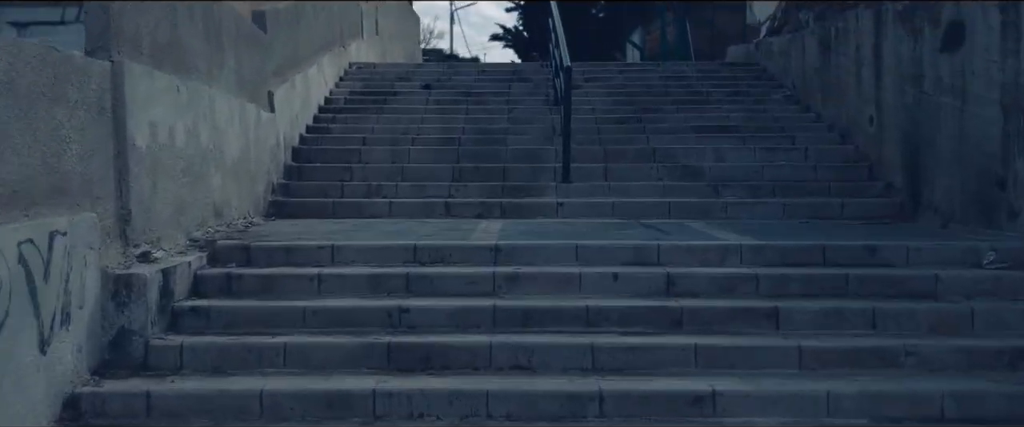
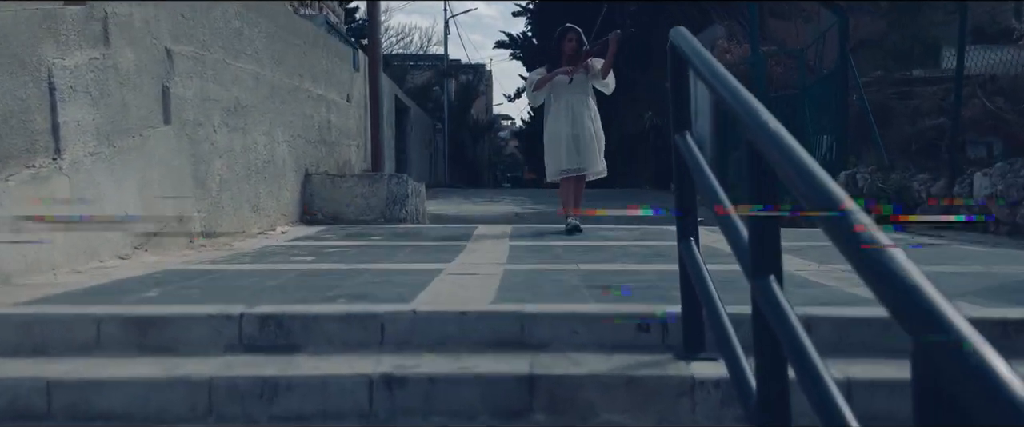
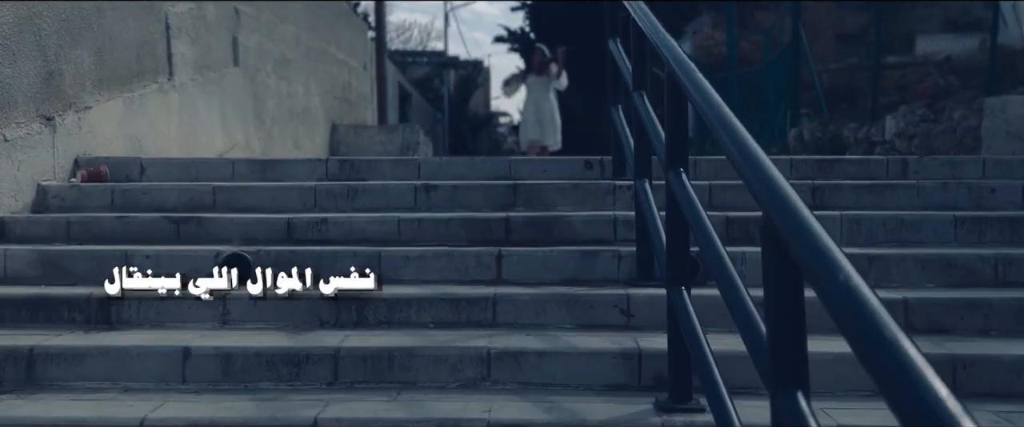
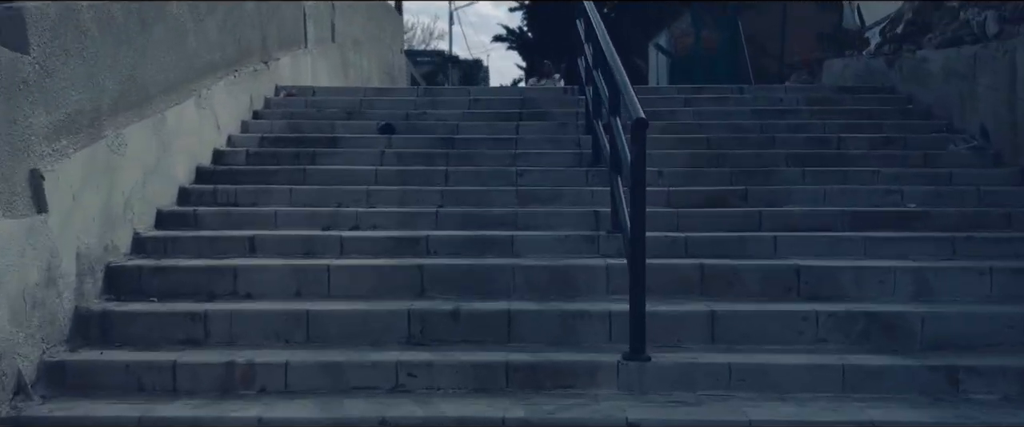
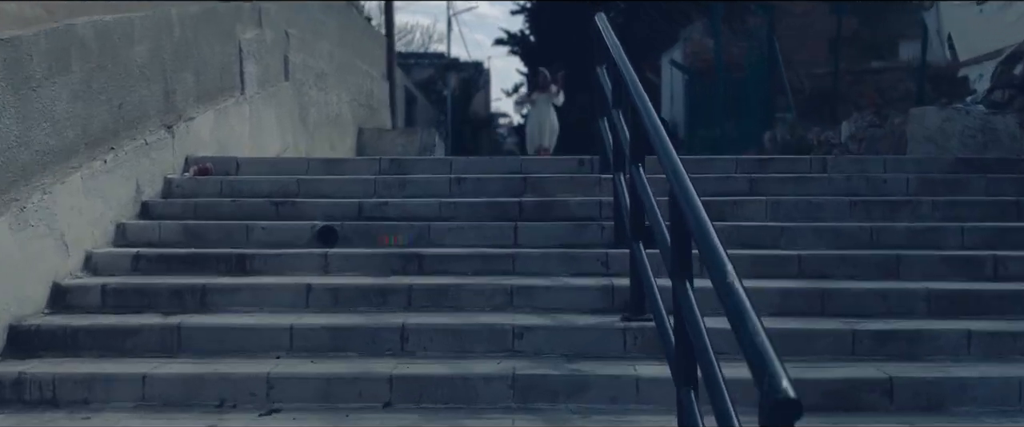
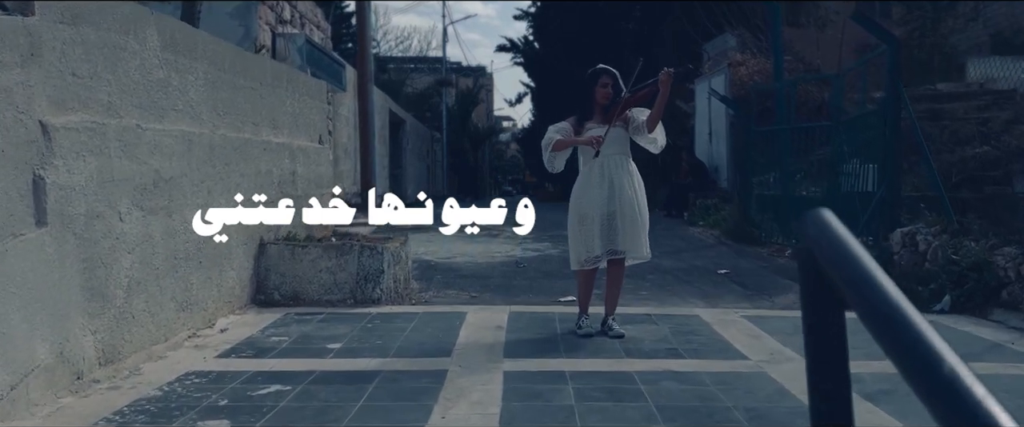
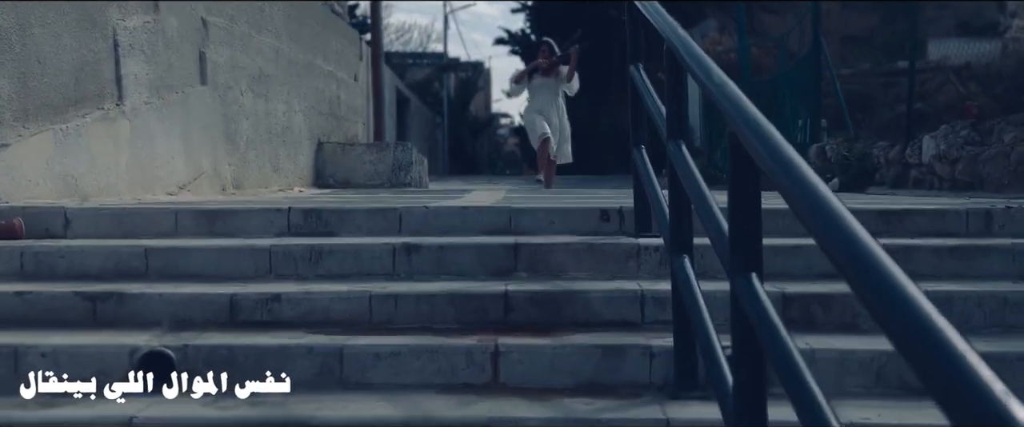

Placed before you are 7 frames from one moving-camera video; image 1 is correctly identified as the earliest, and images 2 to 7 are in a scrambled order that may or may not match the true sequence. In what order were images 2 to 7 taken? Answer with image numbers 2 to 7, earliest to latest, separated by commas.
4, 5, 3, 7, 2, 6
